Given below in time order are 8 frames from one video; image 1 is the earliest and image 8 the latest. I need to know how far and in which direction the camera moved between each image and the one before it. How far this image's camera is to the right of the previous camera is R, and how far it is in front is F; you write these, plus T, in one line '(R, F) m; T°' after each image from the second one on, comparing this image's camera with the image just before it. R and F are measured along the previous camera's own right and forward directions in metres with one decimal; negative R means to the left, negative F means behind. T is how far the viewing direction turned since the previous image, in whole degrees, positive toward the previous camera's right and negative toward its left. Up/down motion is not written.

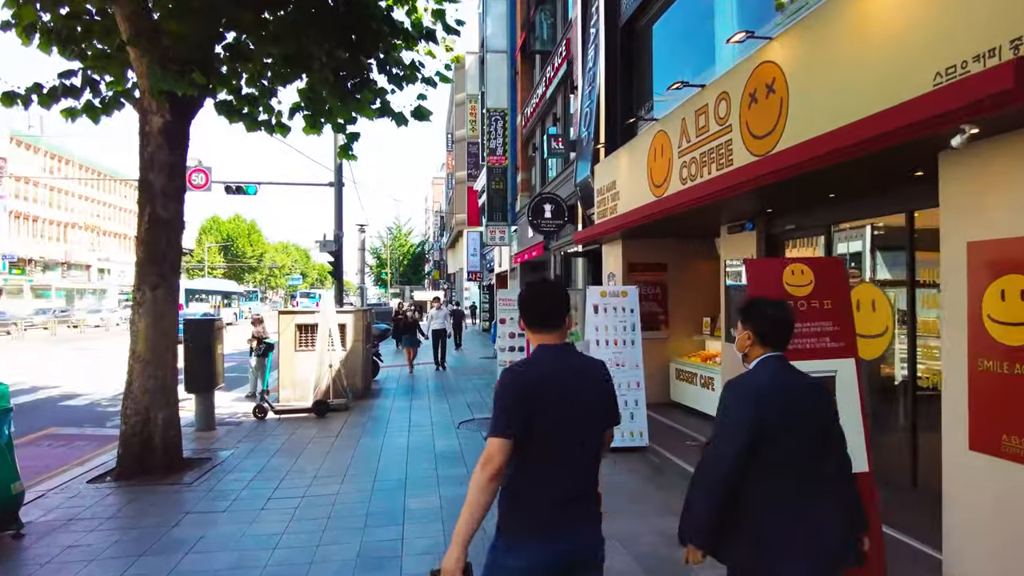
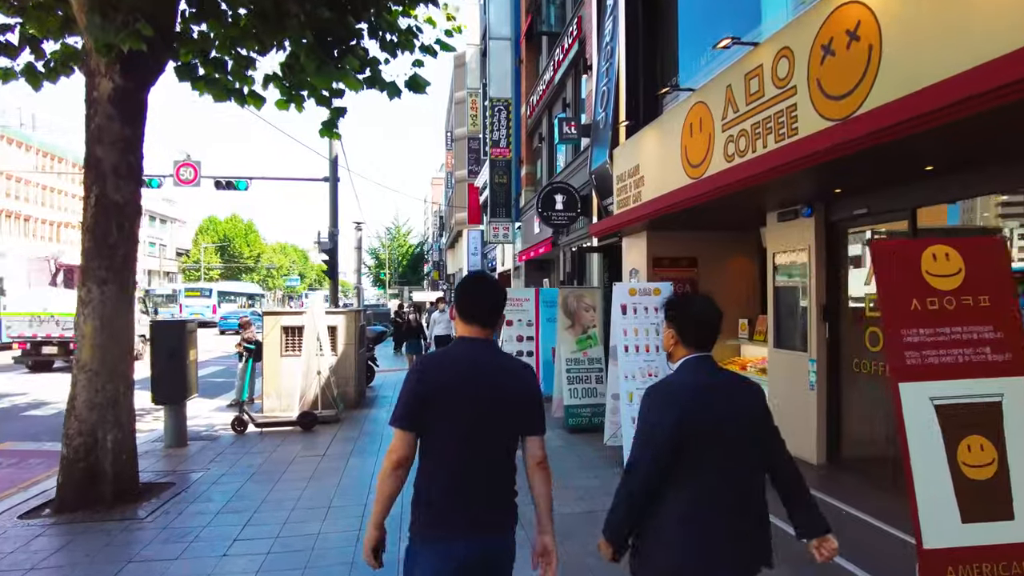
(-0.2, +1.1) m; 0°
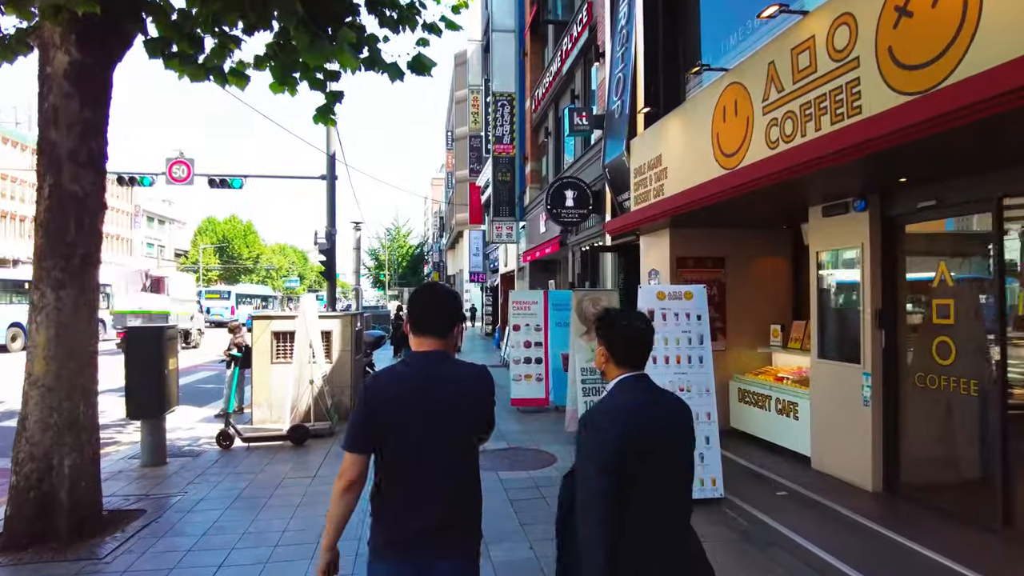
(-0.1, +0.8) m; 0°
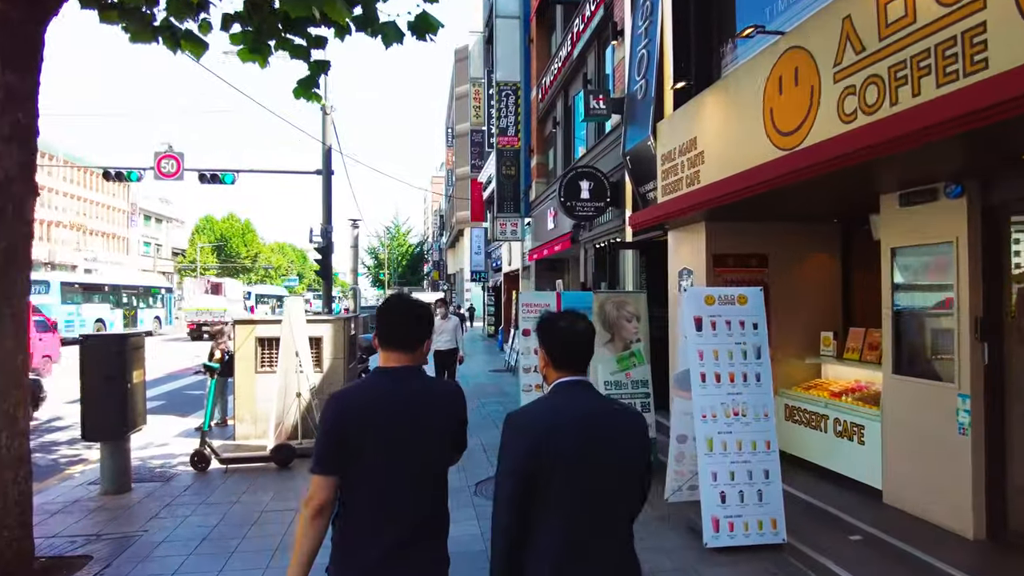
(-0.2, +1.0) m; 0°
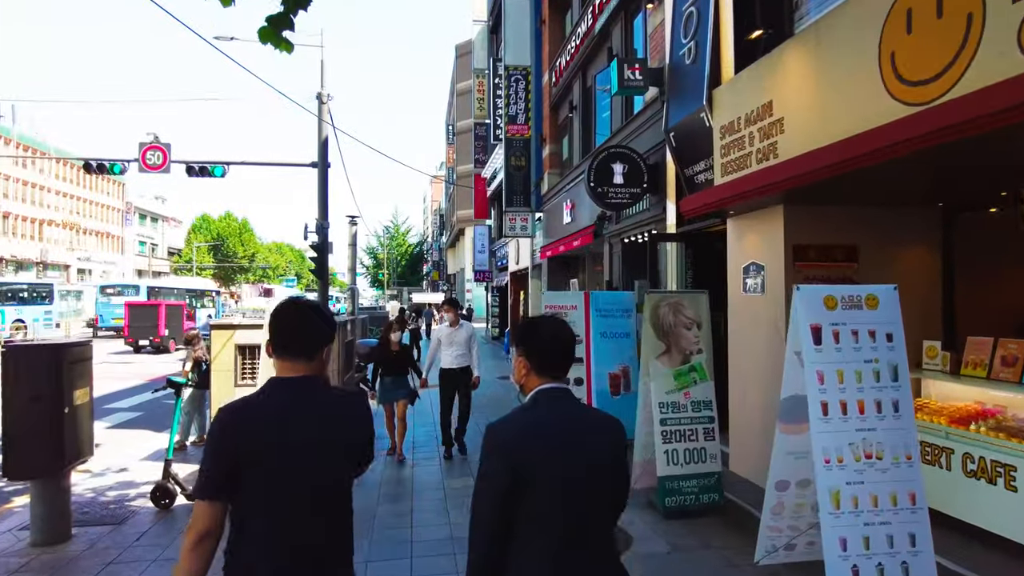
(-0.3, +1.4) m; 0°
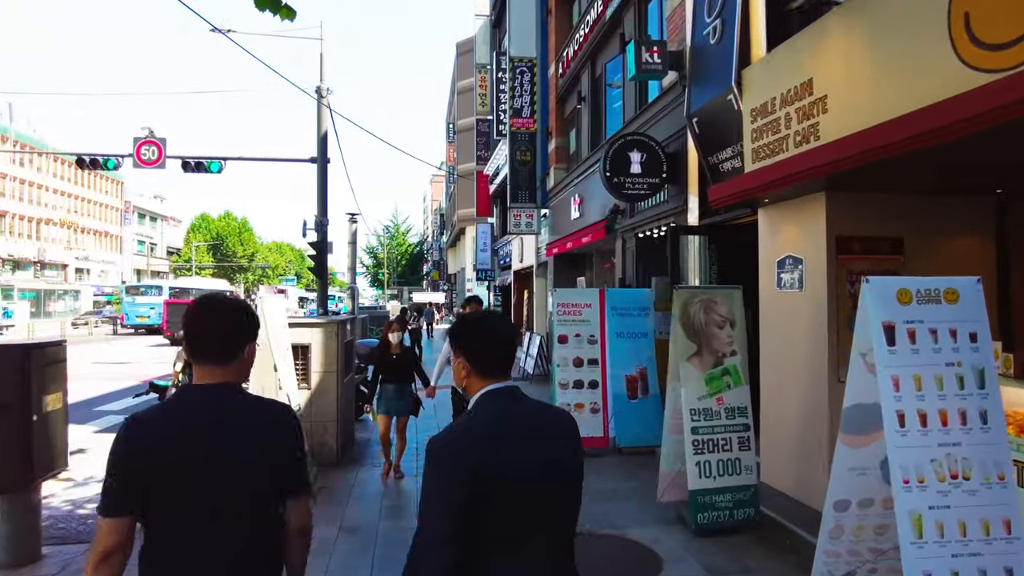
(-0.1, +0.5) m; 0°
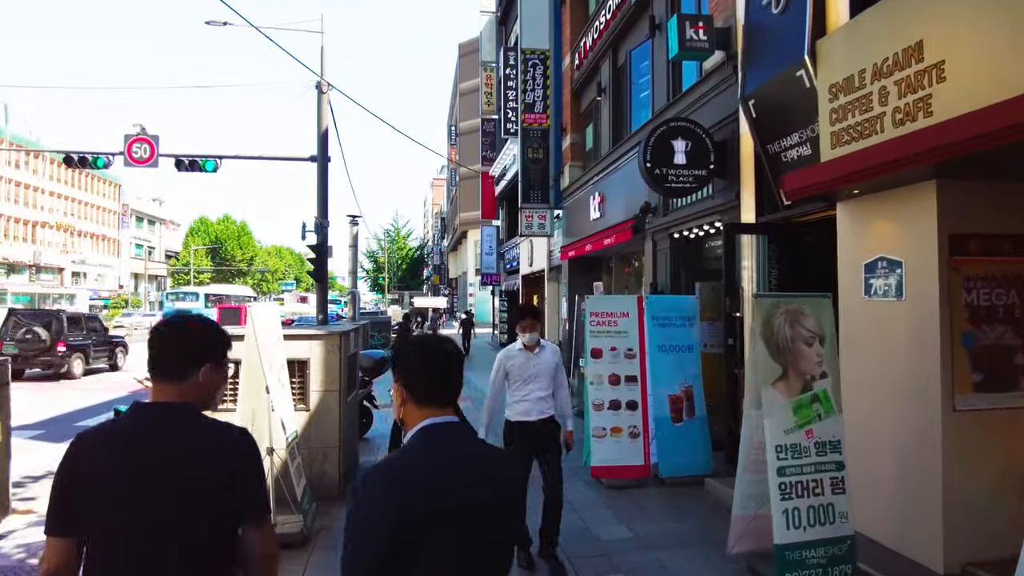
(-0.3, +1.0) m; 0°
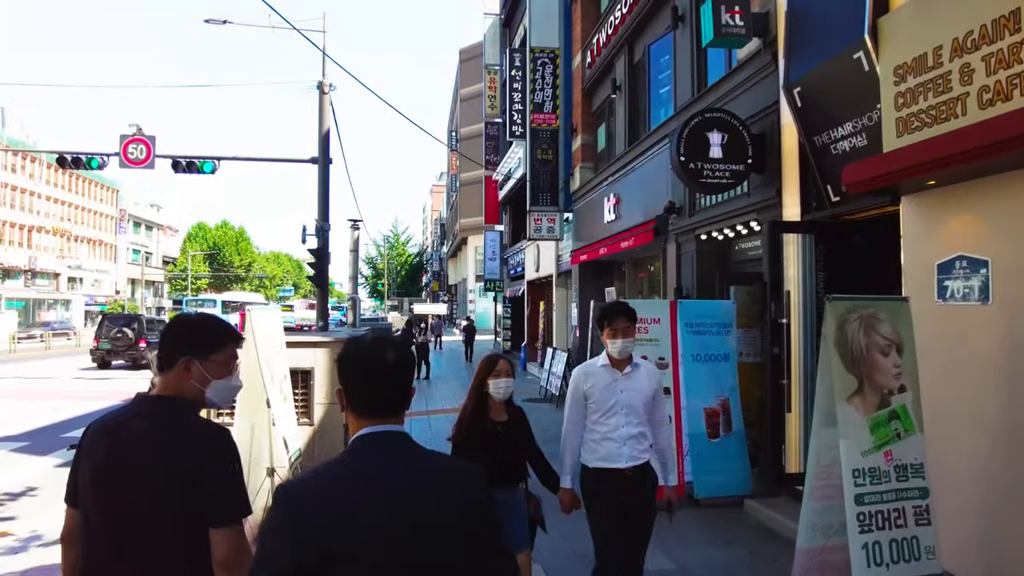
(-0.2, +0.6) m; 0°
